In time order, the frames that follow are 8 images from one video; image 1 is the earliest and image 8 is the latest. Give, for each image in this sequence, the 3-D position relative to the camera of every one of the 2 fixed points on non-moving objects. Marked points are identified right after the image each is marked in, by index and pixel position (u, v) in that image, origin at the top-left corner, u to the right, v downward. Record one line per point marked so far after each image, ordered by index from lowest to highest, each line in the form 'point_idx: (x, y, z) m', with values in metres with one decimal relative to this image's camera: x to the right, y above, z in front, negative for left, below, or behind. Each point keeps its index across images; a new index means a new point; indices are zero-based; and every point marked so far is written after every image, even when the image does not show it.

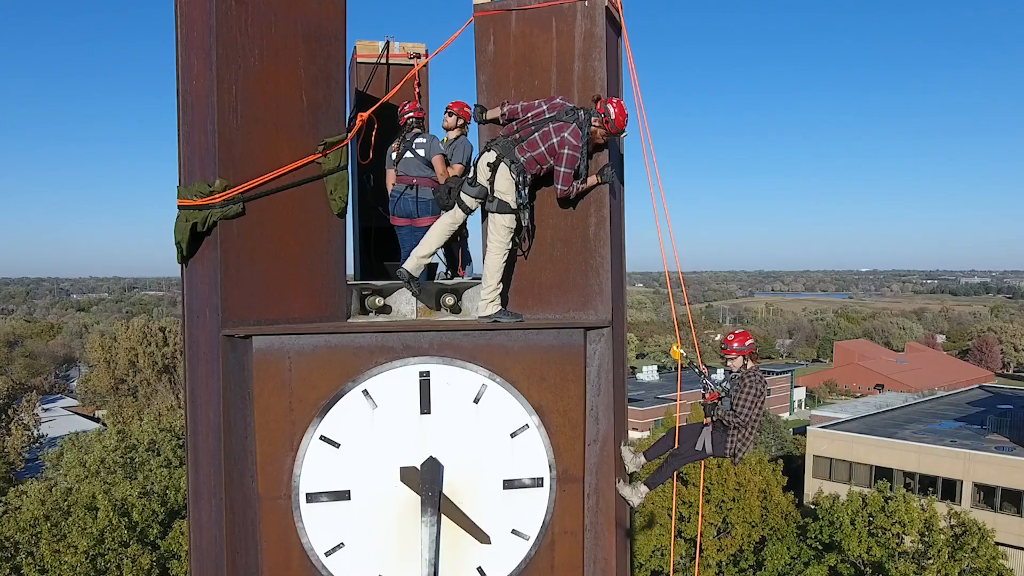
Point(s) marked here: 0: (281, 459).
0: (-1.6, -1.2, +5.4) m
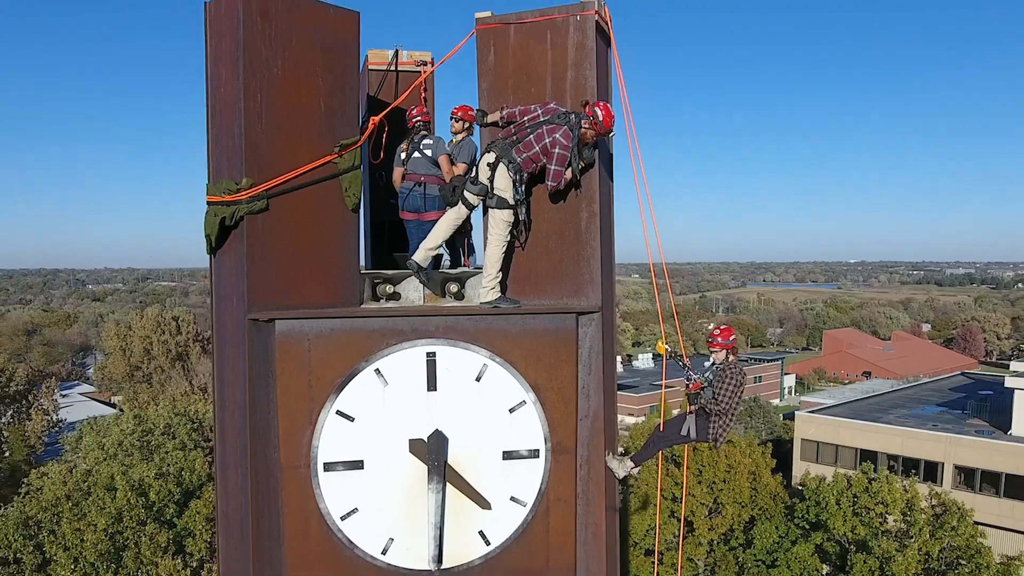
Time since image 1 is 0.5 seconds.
0: (-1.6, -1.1, +6.0) m
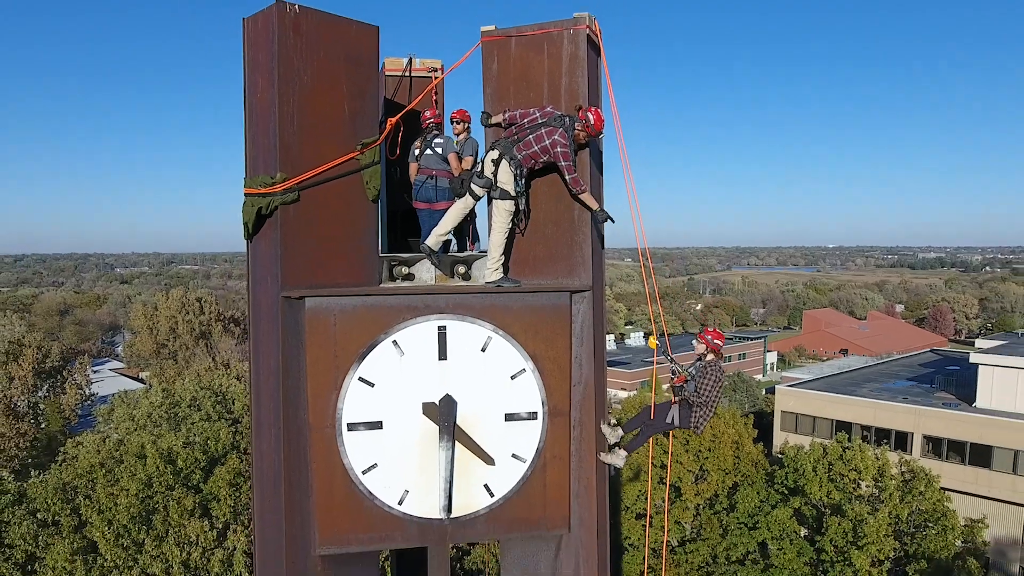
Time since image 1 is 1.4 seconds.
0: (-1.6, -0.9, +6.8) m
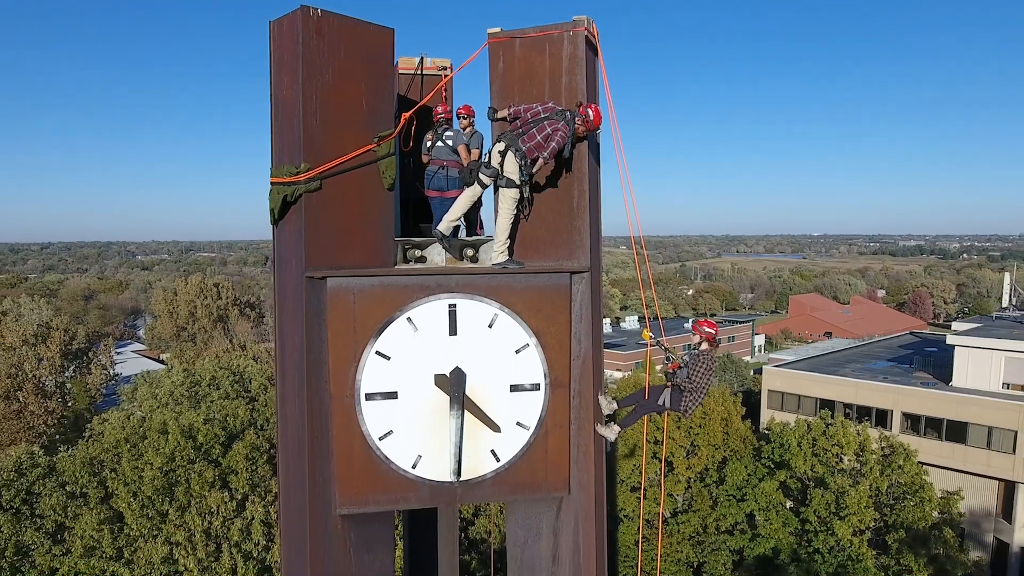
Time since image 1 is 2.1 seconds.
0: (-1.6, -0.8, +7.5) m
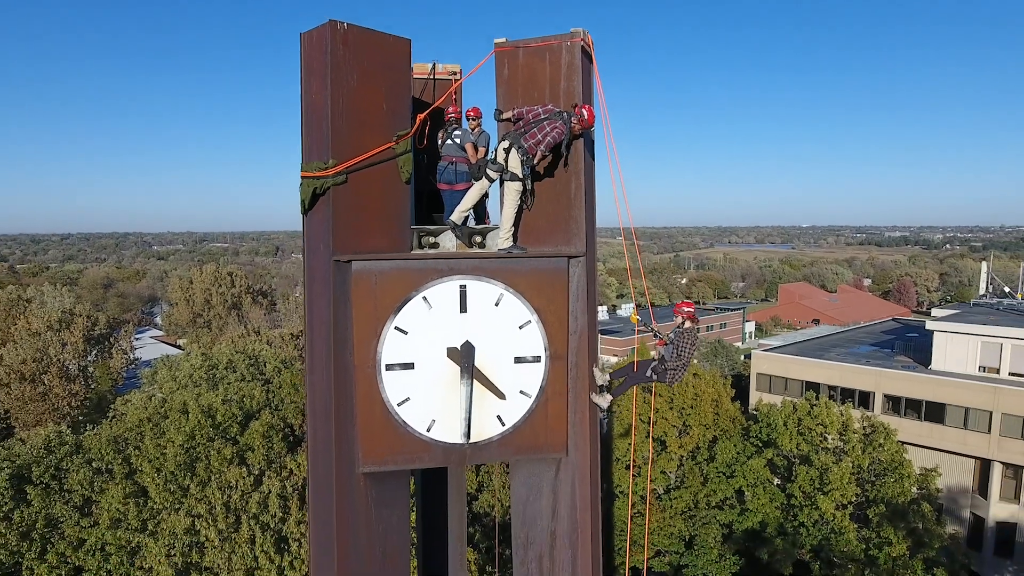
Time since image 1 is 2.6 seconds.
0: (-1.5, -0.6, +8.4) m
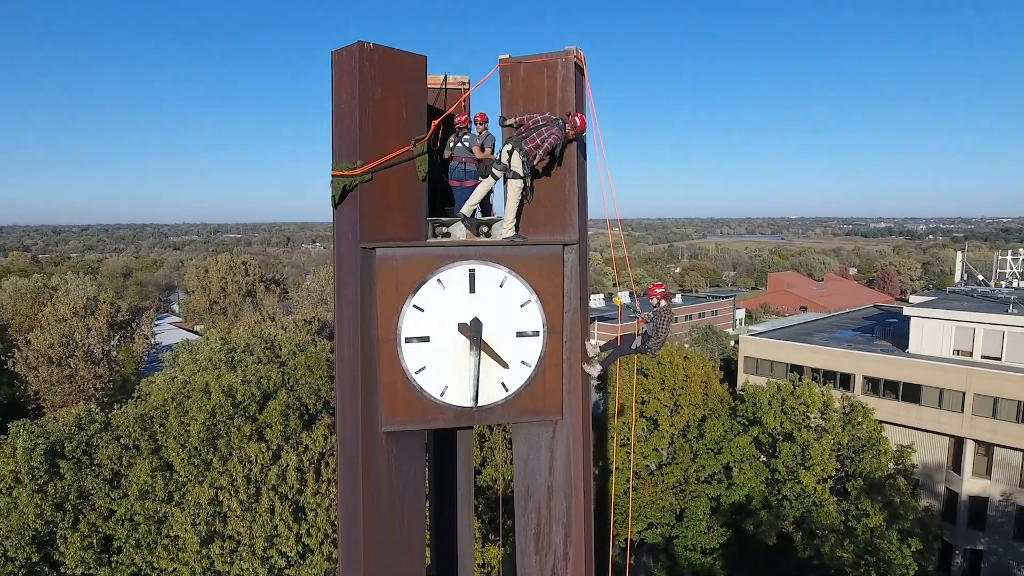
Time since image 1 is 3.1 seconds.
0: (-1.5, -0.4, +9.7) m
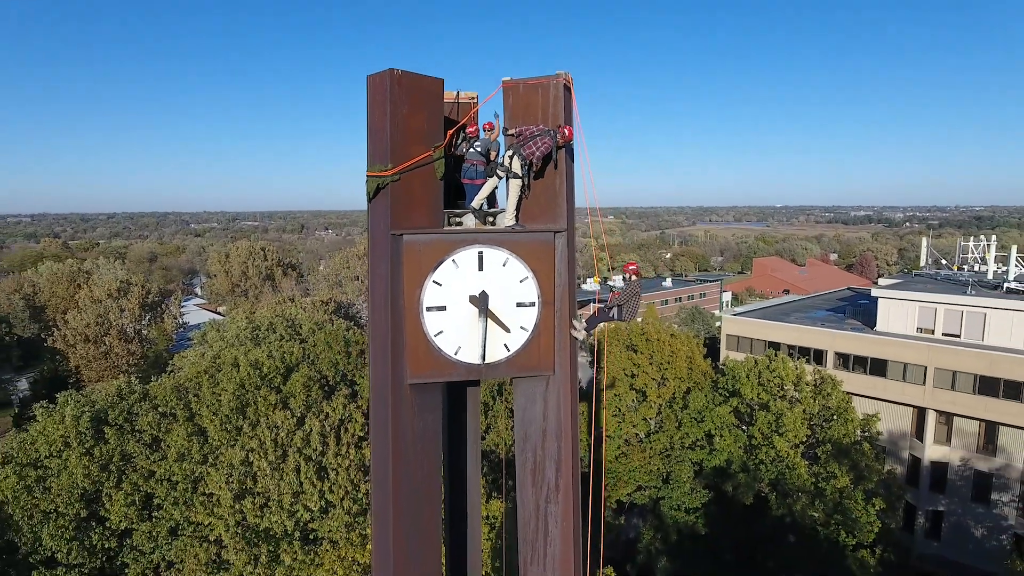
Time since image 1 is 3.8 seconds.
0: (-1.5, -0.1, +11.8) m
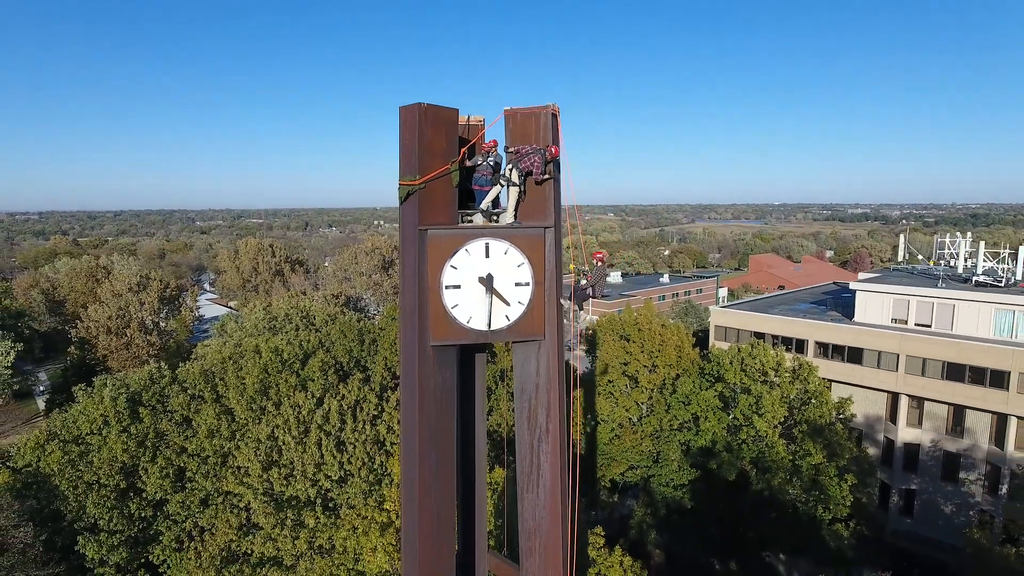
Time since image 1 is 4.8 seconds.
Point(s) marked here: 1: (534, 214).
0: (-1.5, +0.1, +13.6) m
1: (+0.5, +1.3, +14.3) m
